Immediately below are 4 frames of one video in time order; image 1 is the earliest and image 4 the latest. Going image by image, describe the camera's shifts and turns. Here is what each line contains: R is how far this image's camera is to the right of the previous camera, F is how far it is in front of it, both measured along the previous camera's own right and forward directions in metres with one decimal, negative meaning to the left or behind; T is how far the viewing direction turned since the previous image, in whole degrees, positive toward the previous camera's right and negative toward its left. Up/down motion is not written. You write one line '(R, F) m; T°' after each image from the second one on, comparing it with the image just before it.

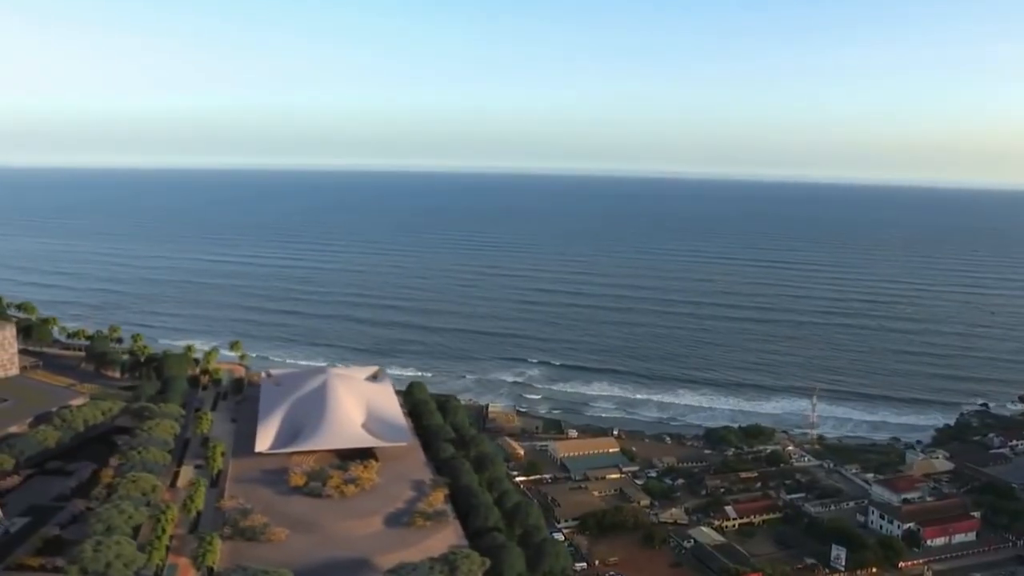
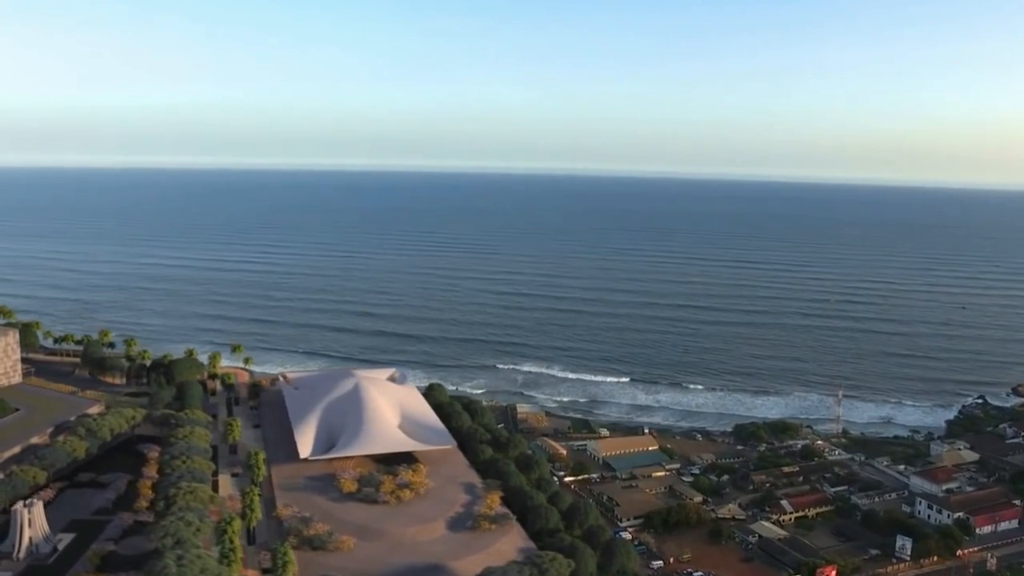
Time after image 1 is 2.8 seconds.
(-3.8, +0.6) m; +4°
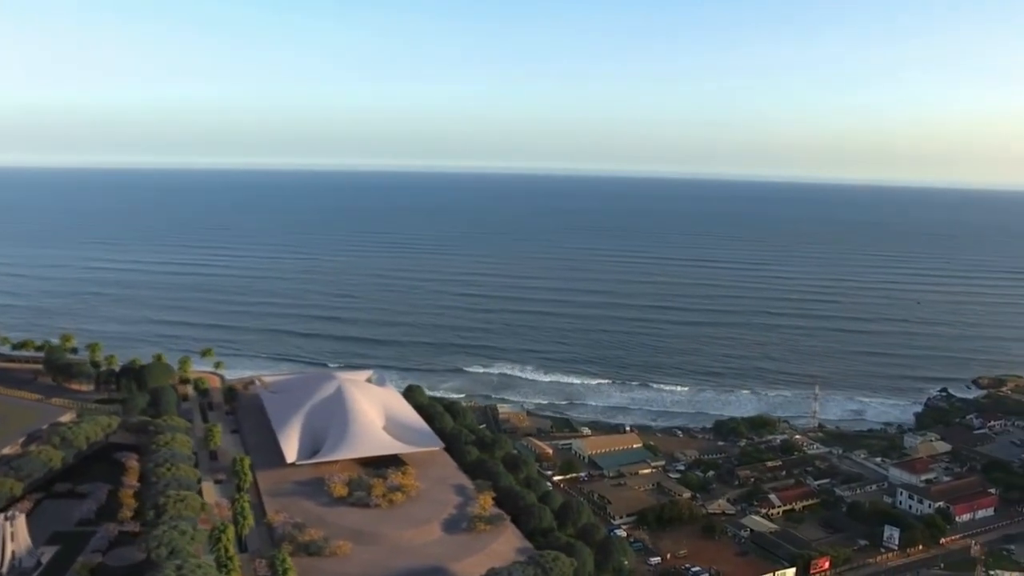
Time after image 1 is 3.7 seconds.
(-1.2, +0.2) m; +3°
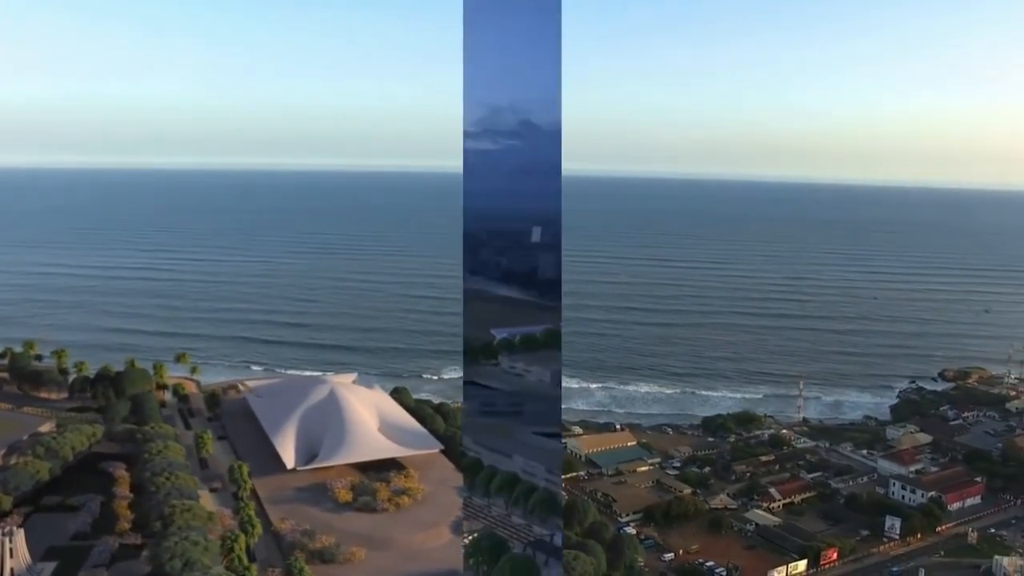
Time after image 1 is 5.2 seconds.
(-1.8, +0.3) m; +4°
